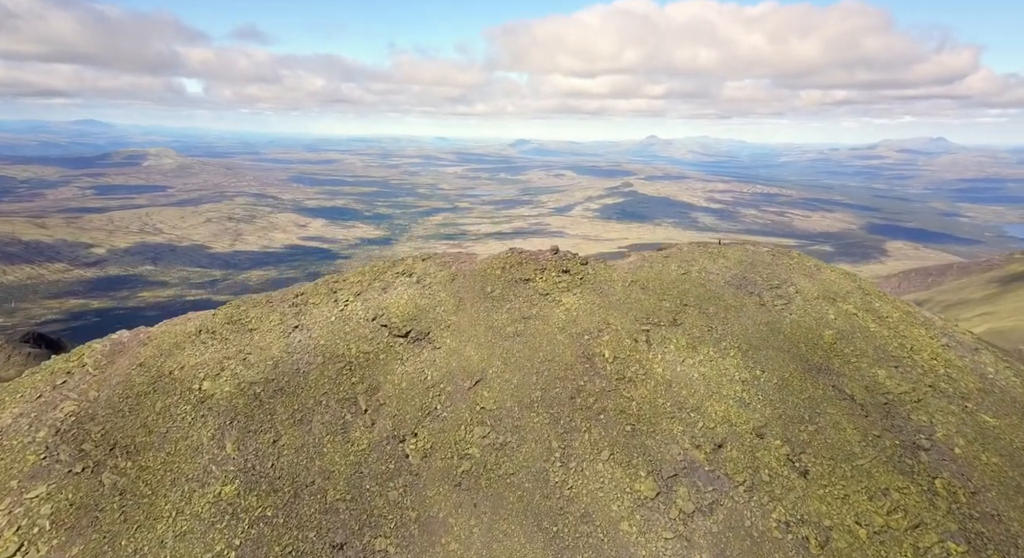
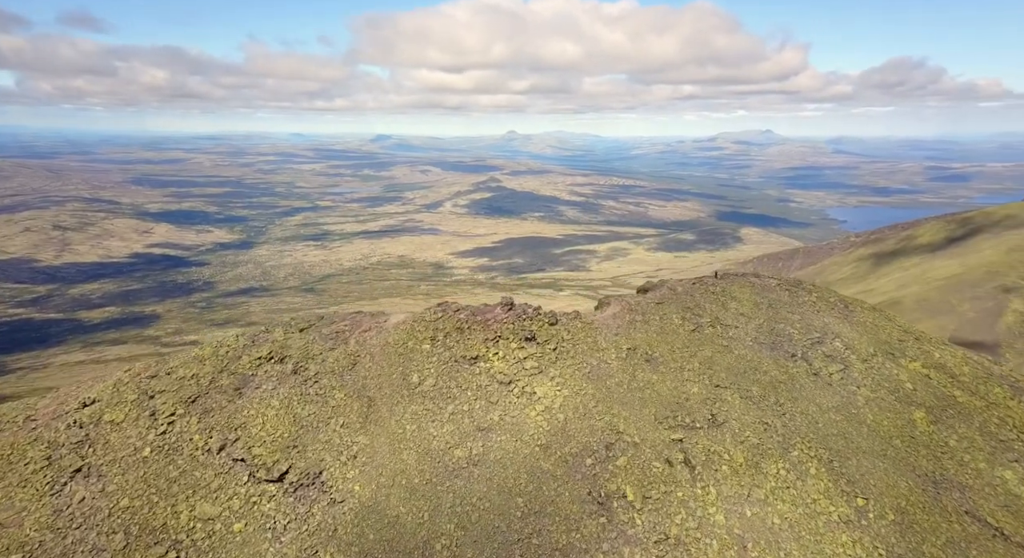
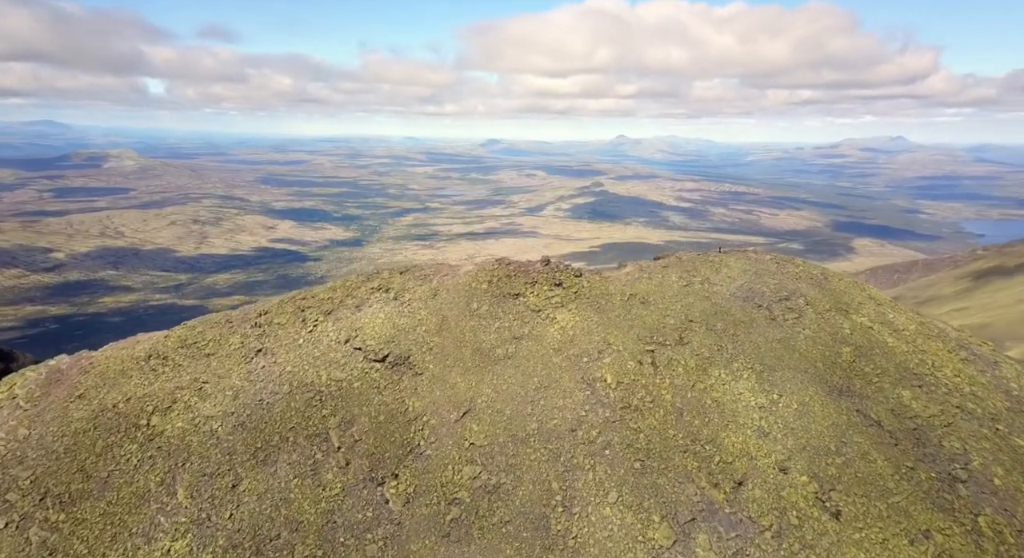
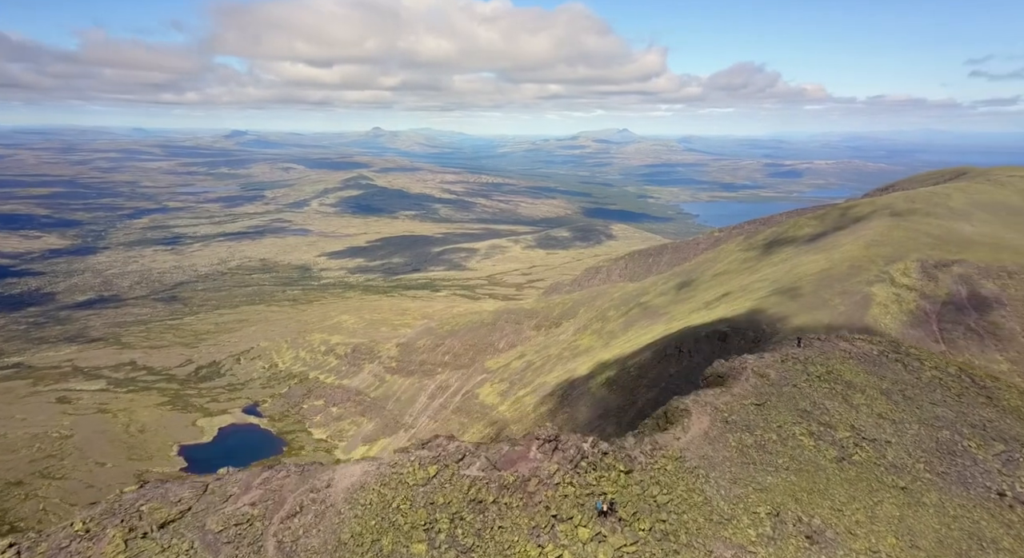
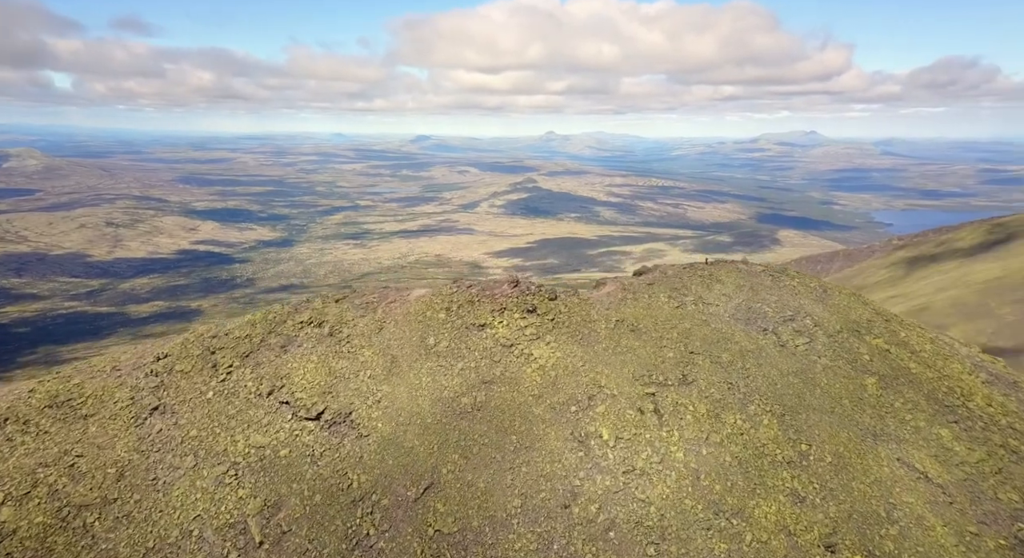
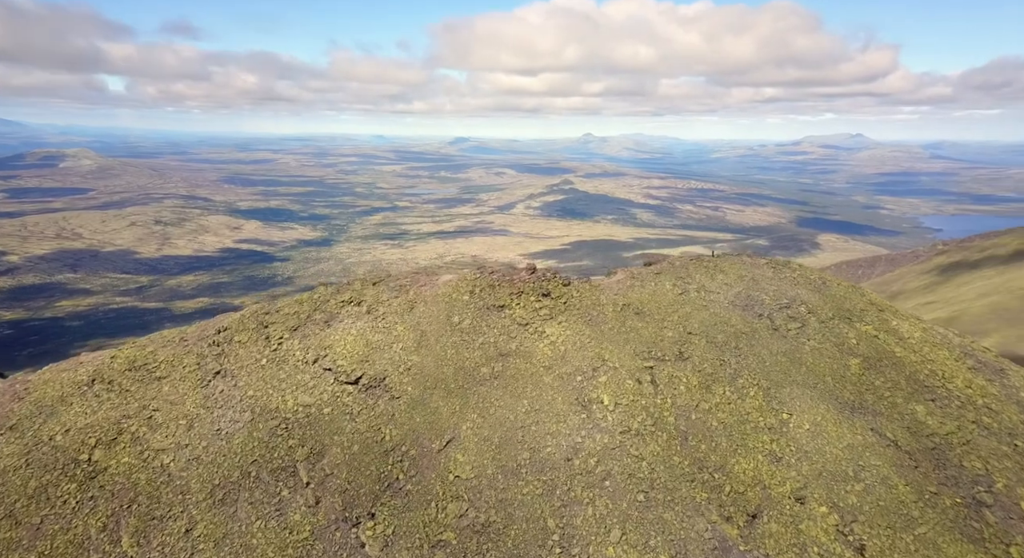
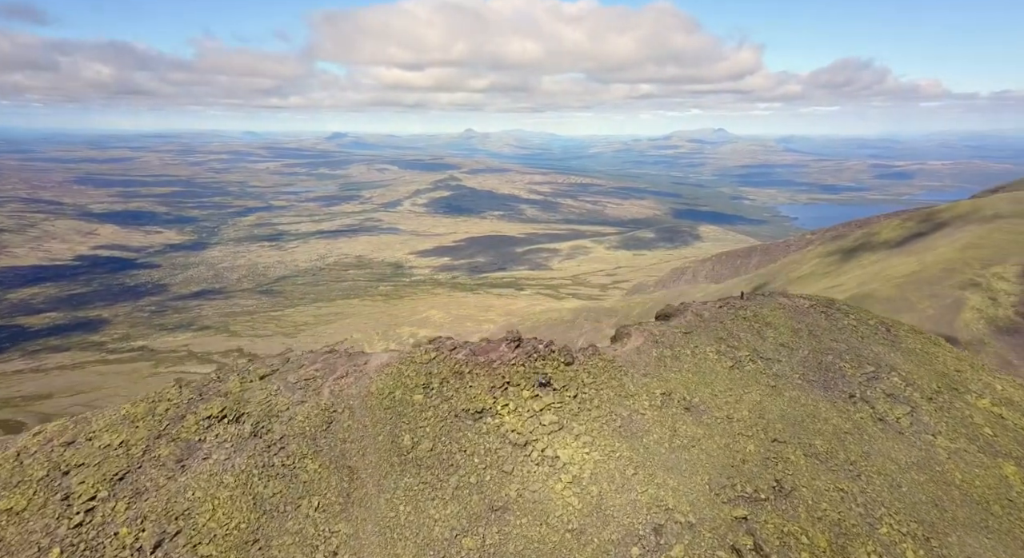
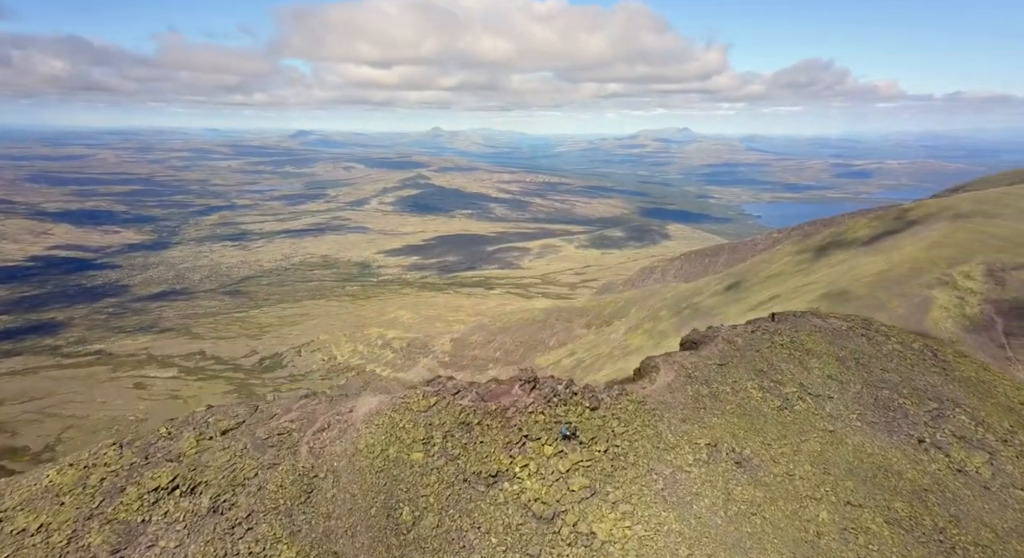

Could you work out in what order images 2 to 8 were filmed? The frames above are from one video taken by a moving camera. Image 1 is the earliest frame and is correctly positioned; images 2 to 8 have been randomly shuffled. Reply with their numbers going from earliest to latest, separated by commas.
3, 6, 5, 2, 7, 8, 4
